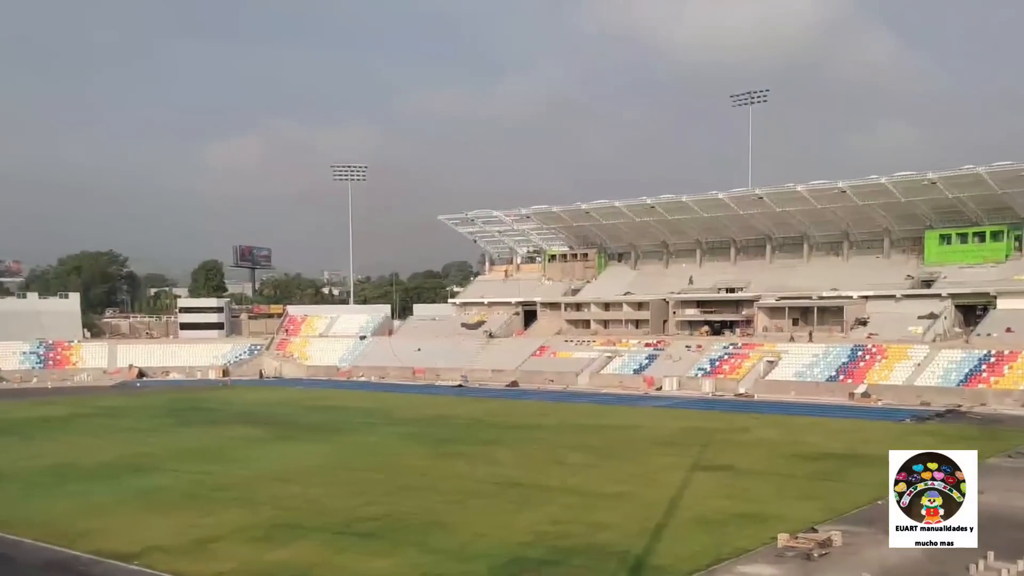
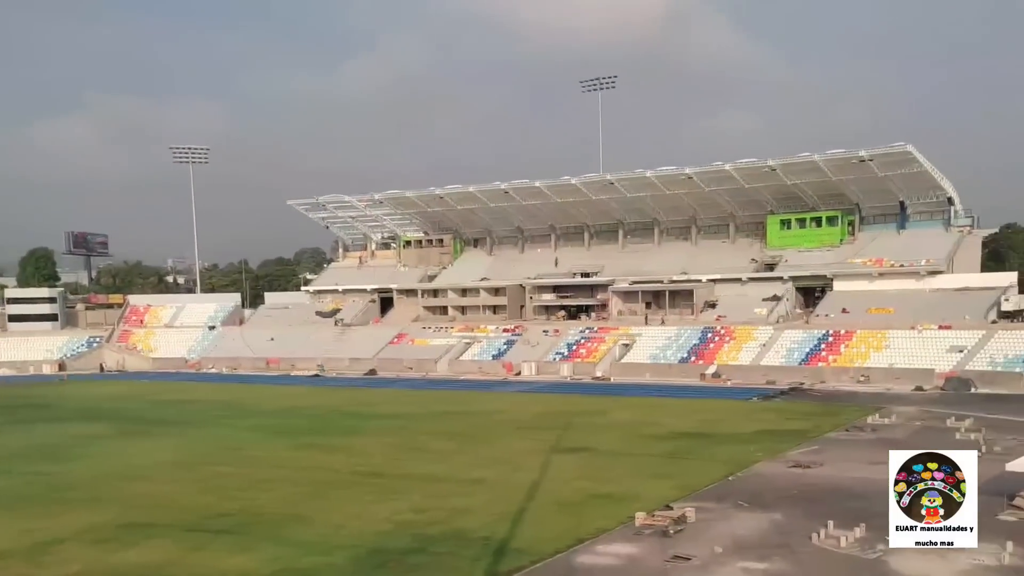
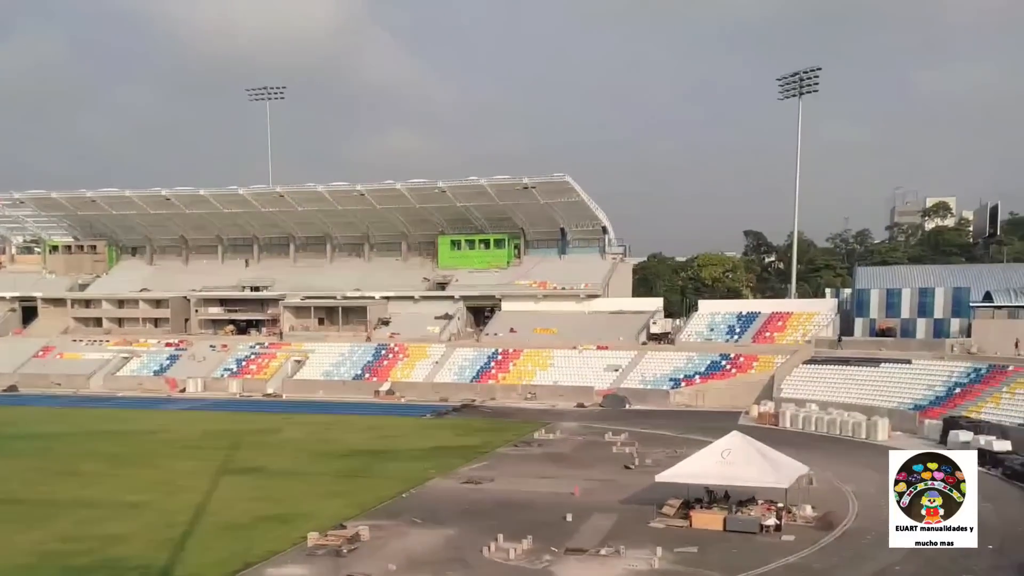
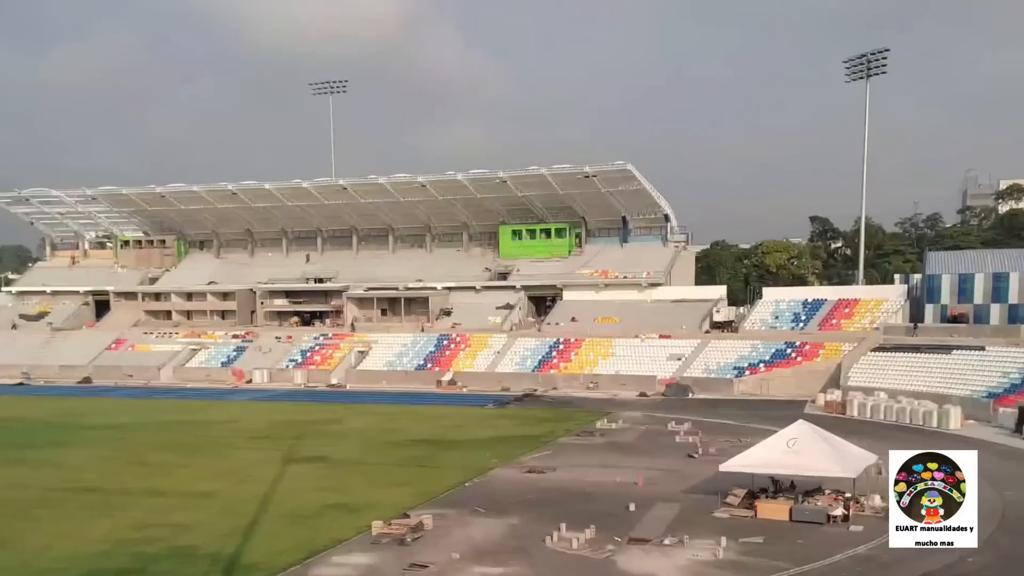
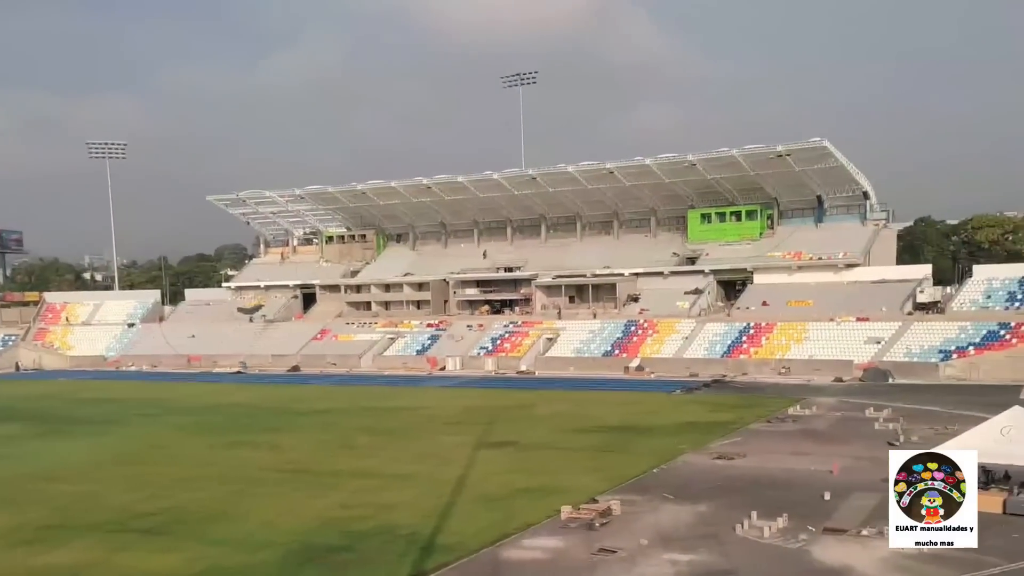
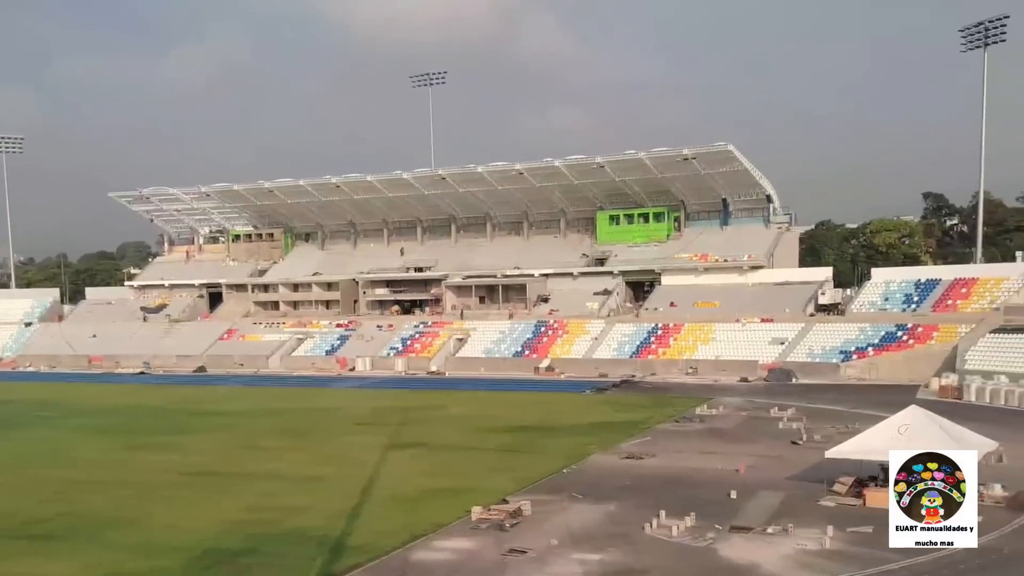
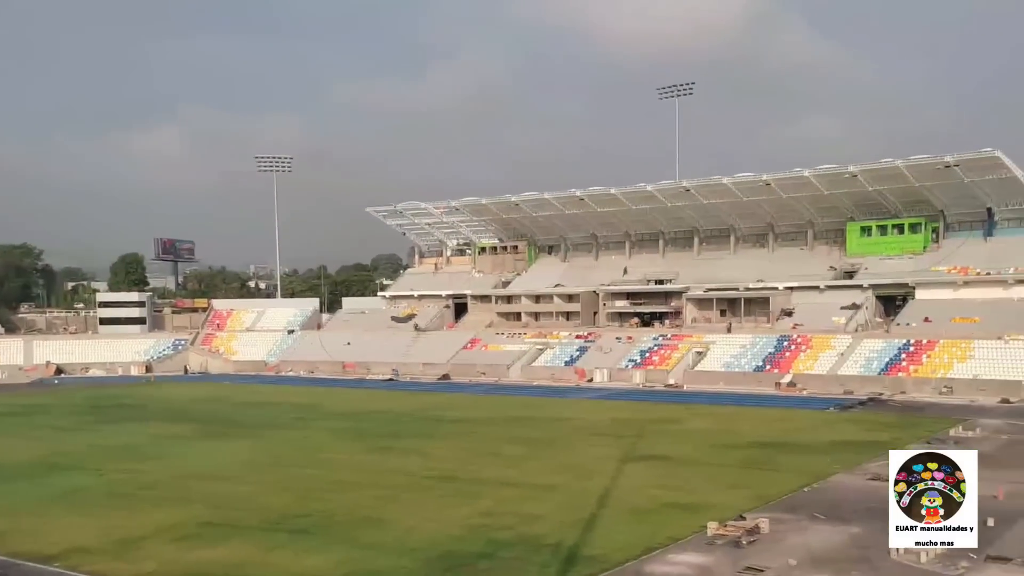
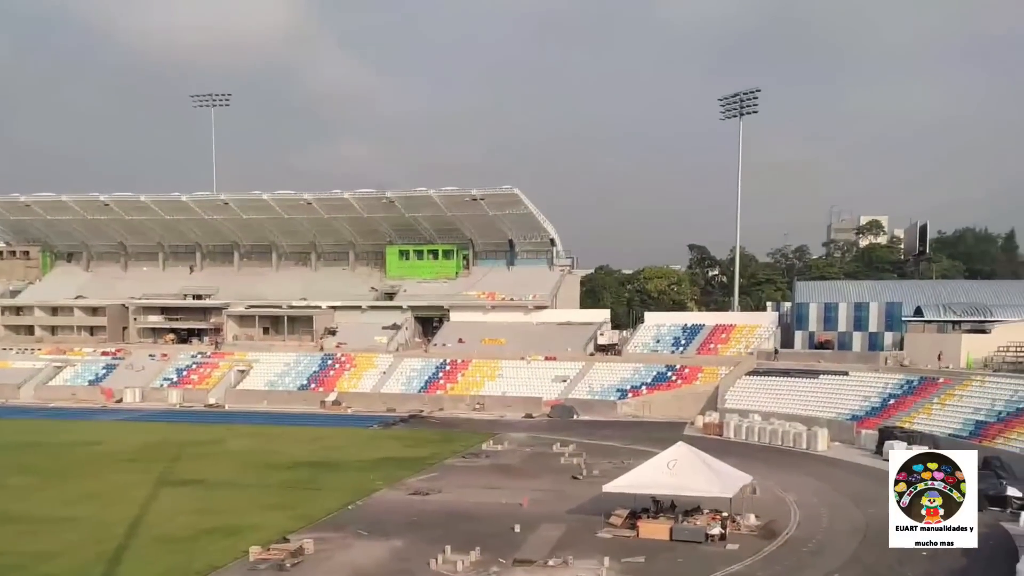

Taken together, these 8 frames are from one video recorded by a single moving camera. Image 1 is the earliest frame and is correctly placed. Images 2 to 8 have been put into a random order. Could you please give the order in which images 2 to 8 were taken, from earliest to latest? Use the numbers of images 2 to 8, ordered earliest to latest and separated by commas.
7, 2, 5, 6, 4, 3, 8
